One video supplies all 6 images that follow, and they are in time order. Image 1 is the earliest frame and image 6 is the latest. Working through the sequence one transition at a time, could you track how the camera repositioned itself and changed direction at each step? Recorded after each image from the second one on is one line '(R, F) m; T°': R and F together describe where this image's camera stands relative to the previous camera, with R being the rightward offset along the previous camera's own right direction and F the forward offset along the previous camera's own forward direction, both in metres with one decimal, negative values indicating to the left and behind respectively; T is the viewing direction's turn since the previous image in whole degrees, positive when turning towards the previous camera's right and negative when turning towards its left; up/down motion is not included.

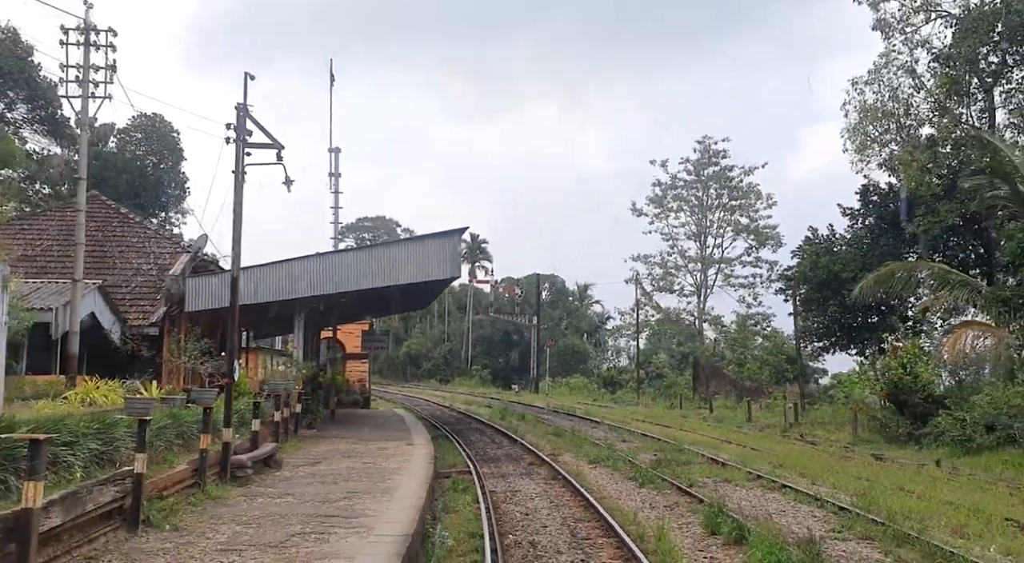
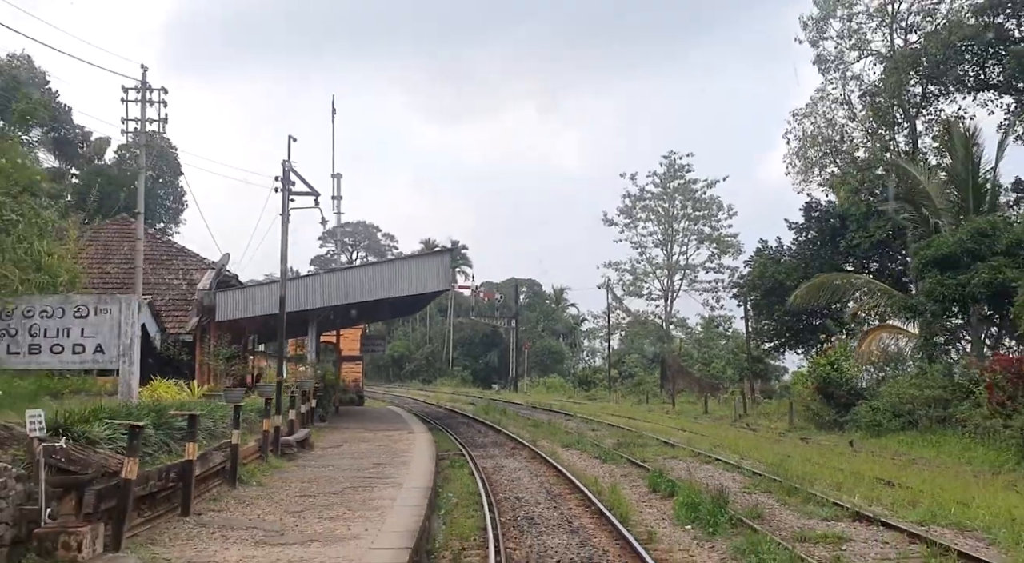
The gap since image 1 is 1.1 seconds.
(-0.2, -3.2) m; +2°
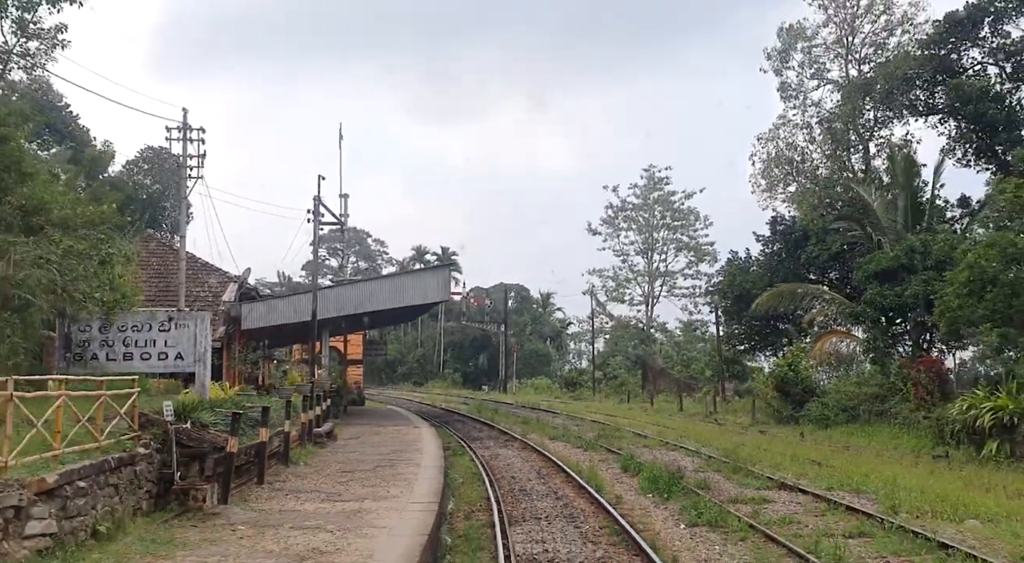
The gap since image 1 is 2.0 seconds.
(-0.2, -2.8) m; +1°
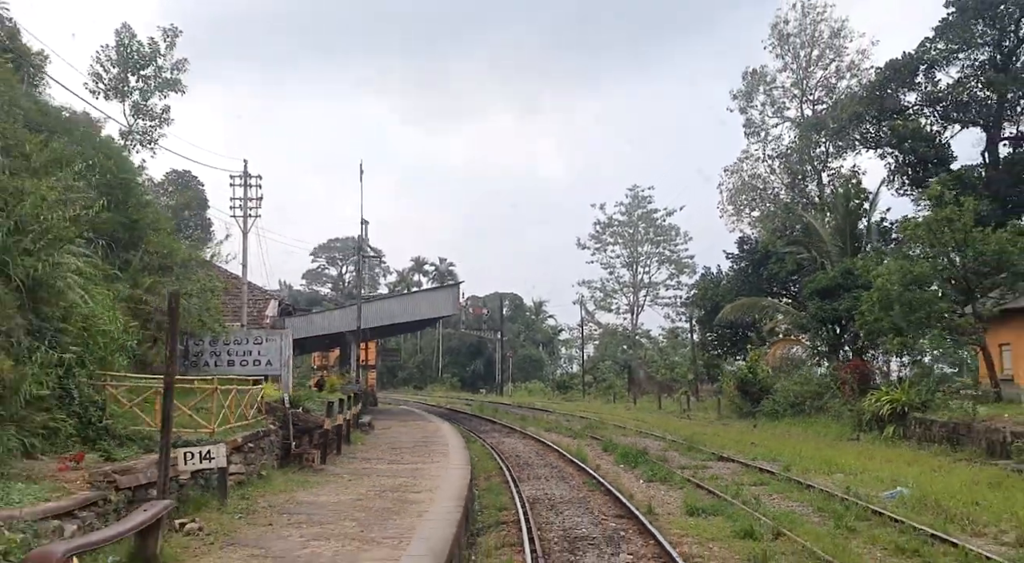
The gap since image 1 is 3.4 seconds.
(-0.3, -4.5) m; +1°
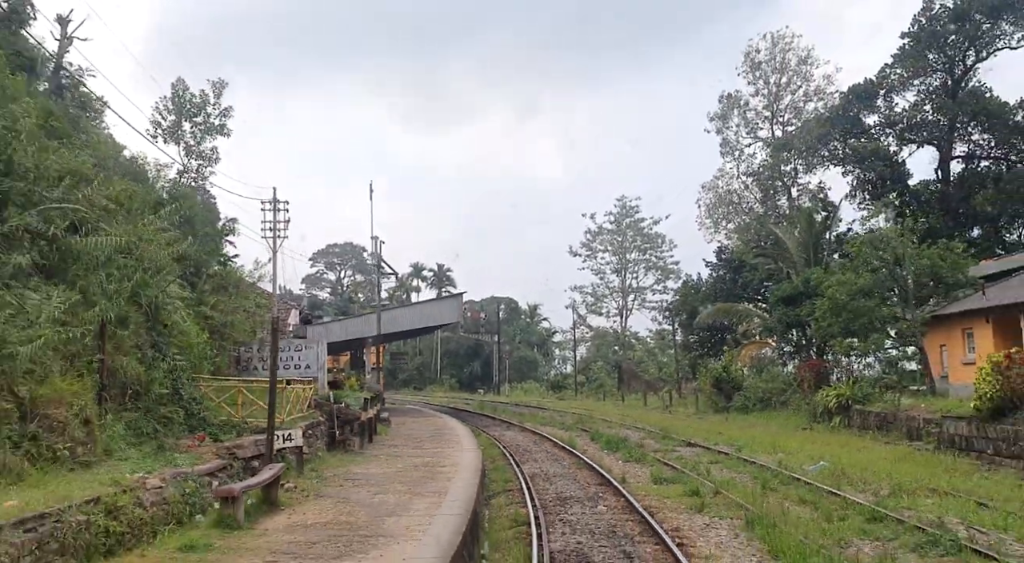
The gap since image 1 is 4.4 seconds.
(-0.2, -3.4) m; 0°
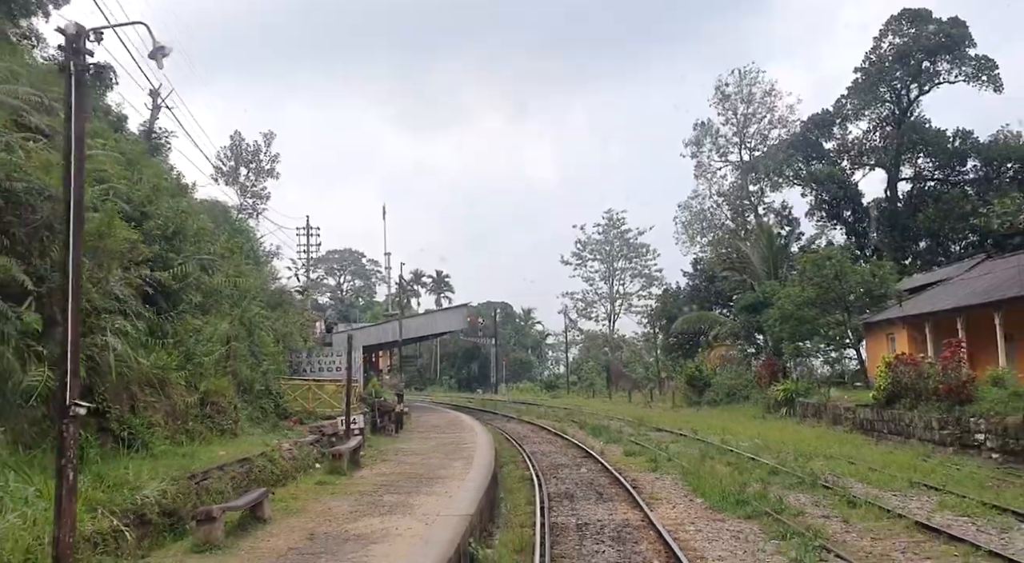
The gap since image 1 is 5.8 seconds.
(-0.3, -4.8) m; +1°
